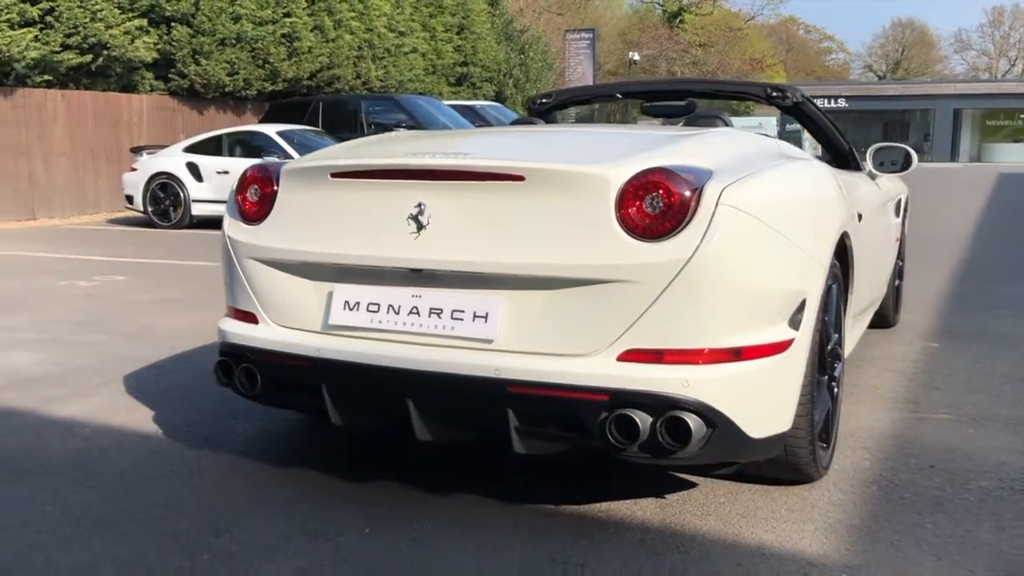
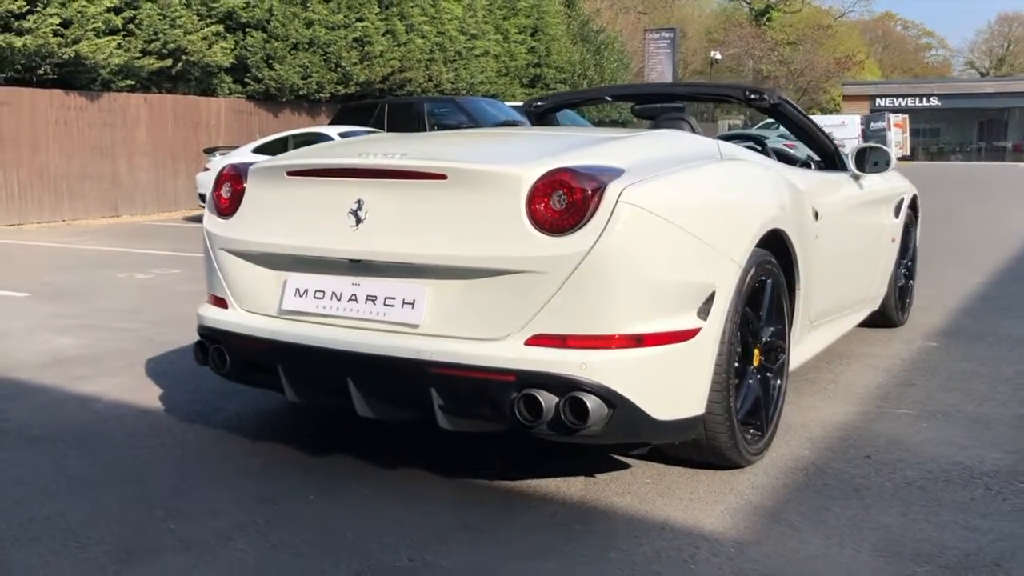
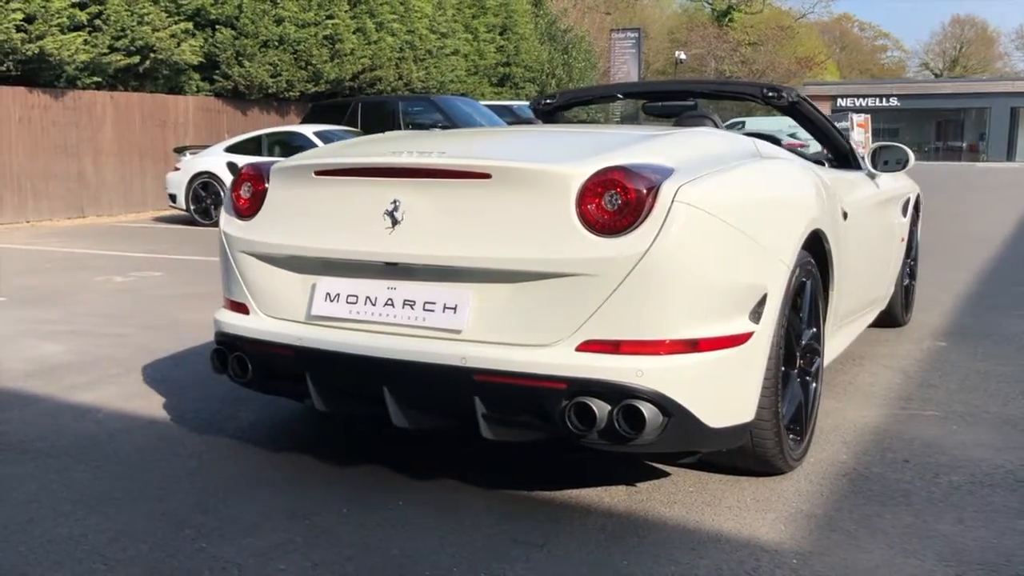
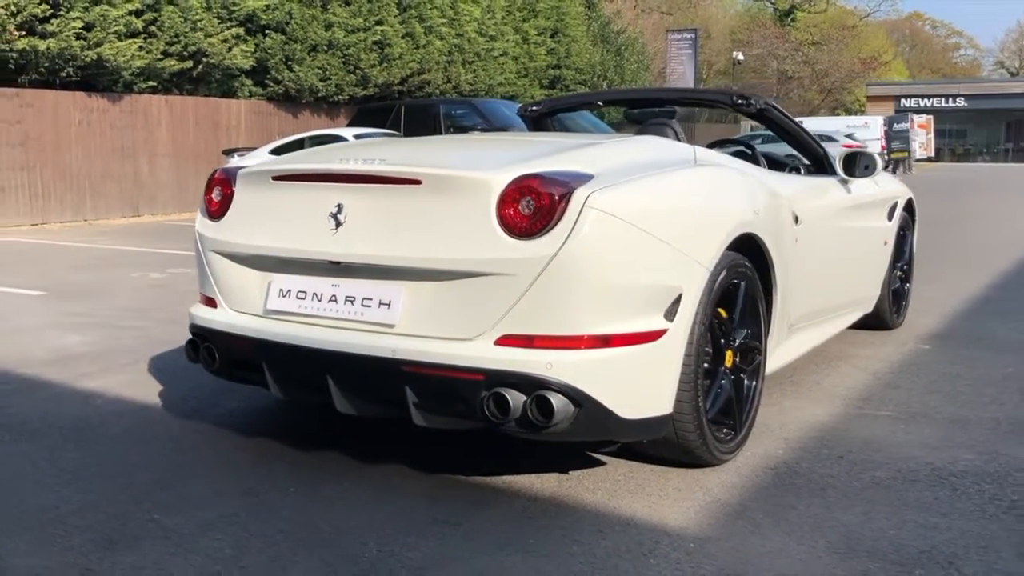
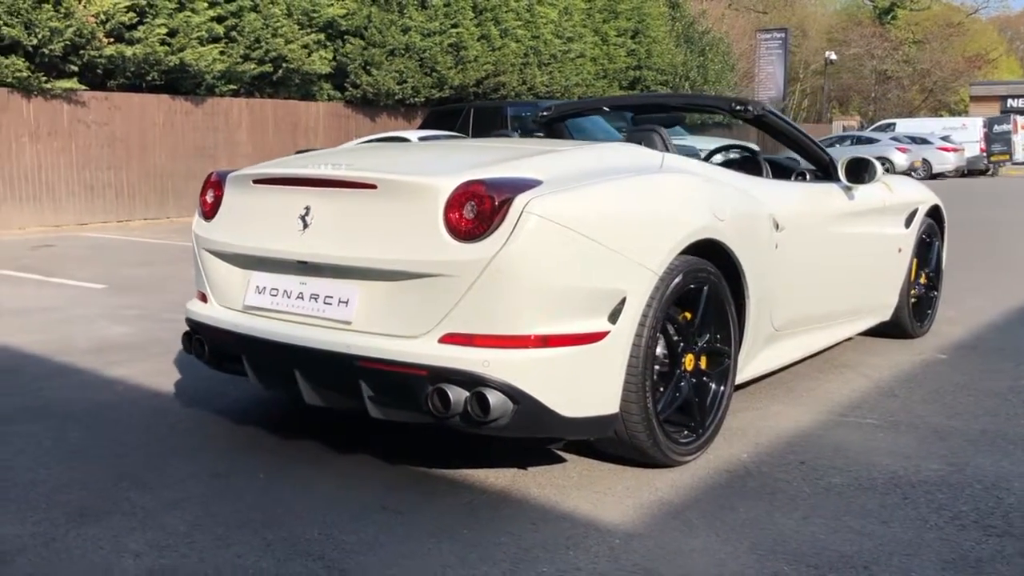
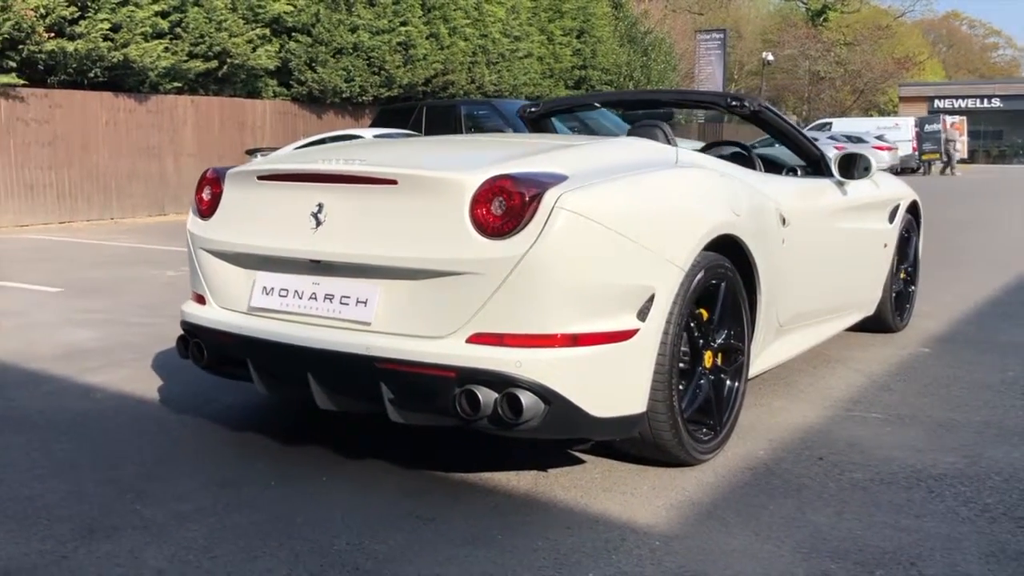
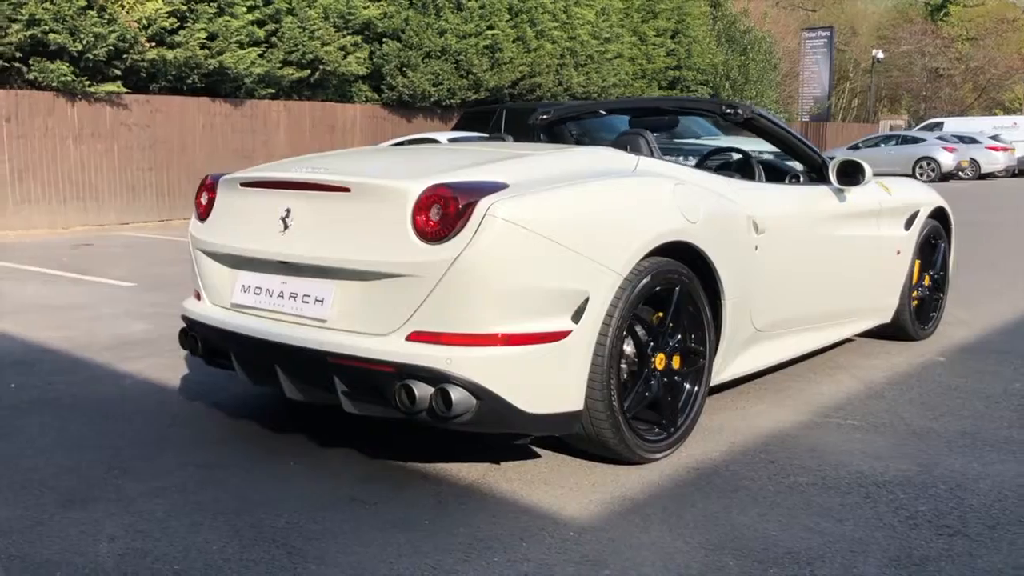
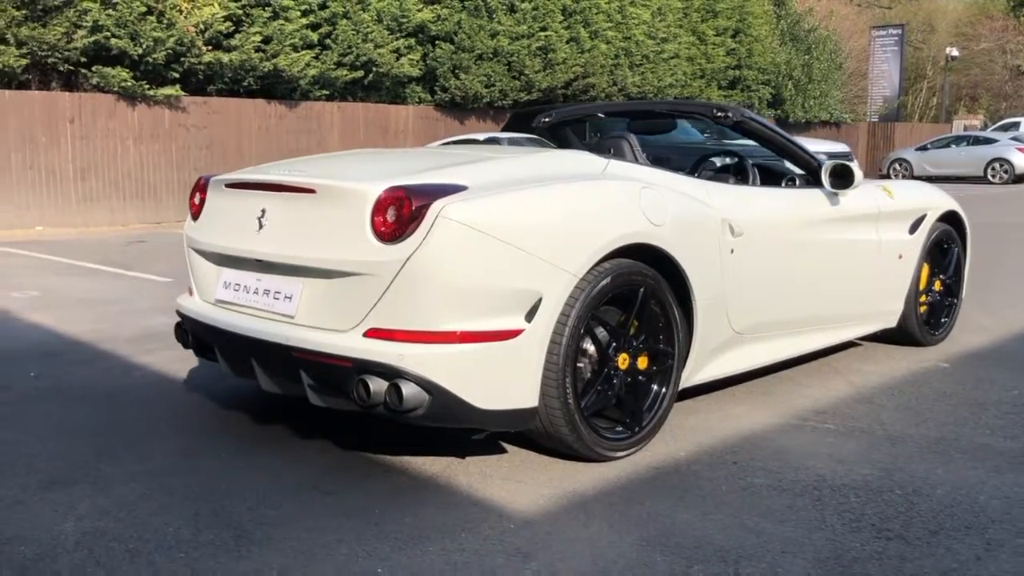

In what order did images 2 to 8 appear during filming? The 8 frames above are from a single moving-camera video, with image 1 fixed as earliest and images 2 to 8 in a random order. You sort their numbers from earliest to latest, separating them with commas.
3, 2, 4, 6, 5, 7, 8
